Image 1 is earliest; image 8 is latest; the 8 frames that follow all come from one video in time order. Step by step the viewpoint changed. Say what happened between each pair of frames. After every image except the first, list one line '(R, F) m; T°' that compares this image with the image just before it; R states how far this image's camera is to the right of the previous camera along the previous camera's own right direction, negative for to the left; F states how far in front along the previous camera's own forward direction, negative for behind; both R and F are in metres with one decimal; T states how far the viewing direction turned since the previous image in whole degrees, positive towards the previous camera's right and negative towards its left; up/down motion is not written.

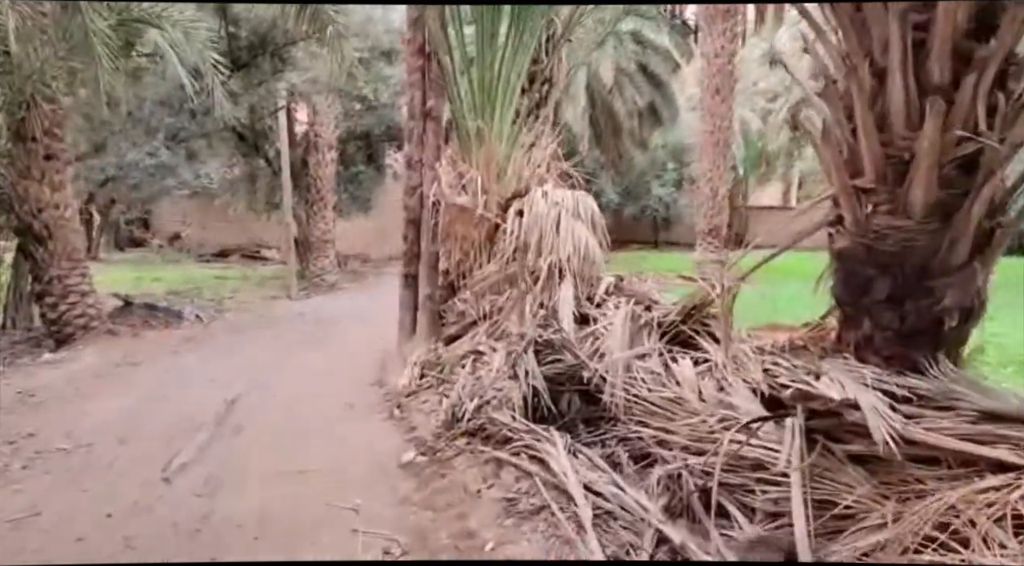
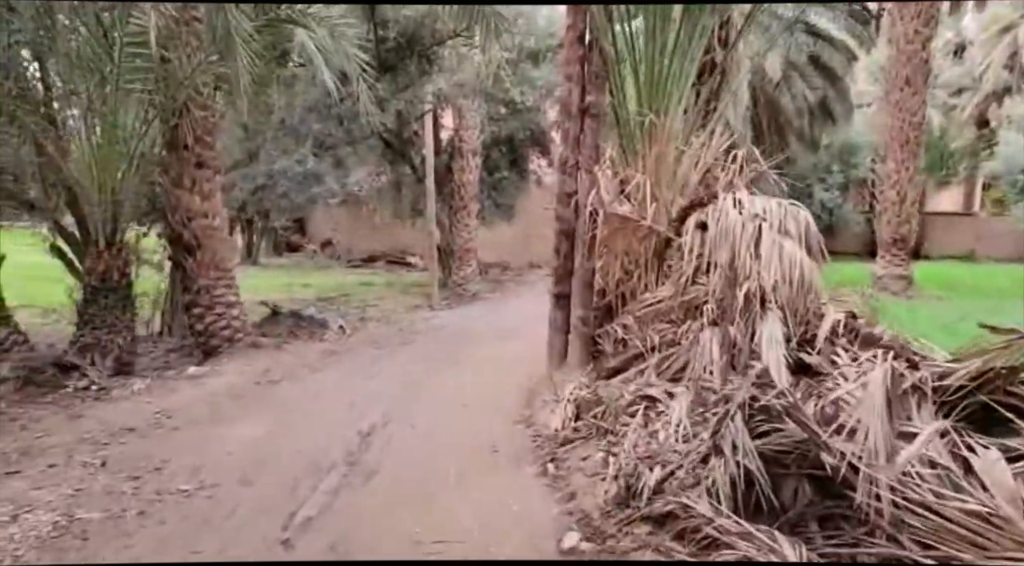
(-0.1, +0.3) m; -10°
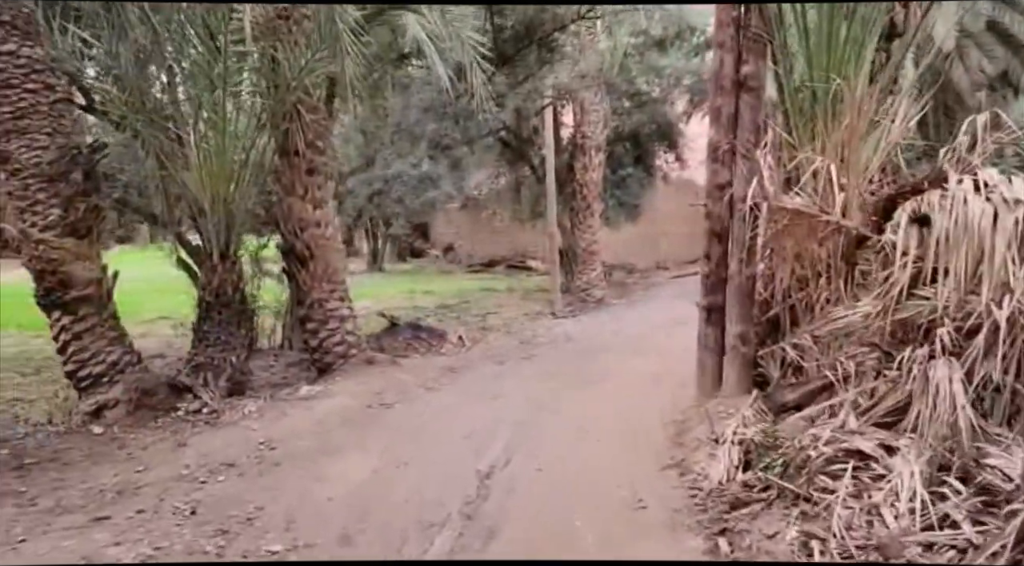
(0.0, +0.3) m; -9°
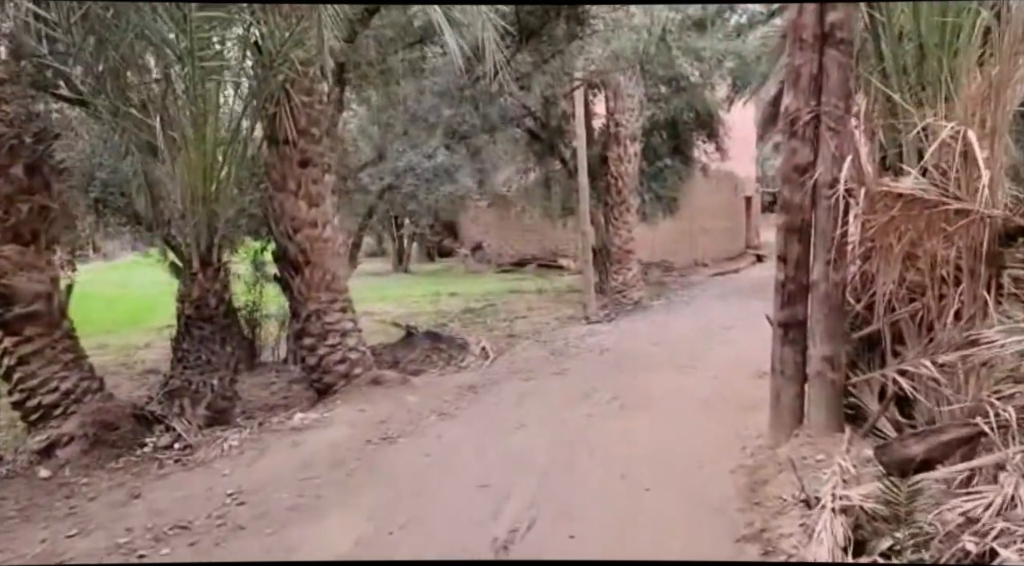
(0.0, +0.3) m; -2°
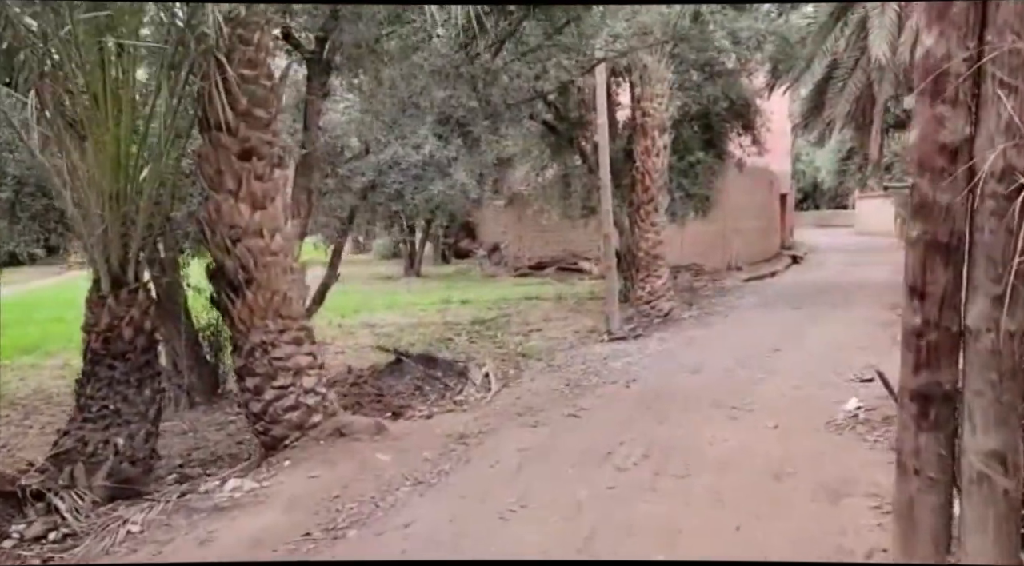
(0.0, +0.5) m; -2°
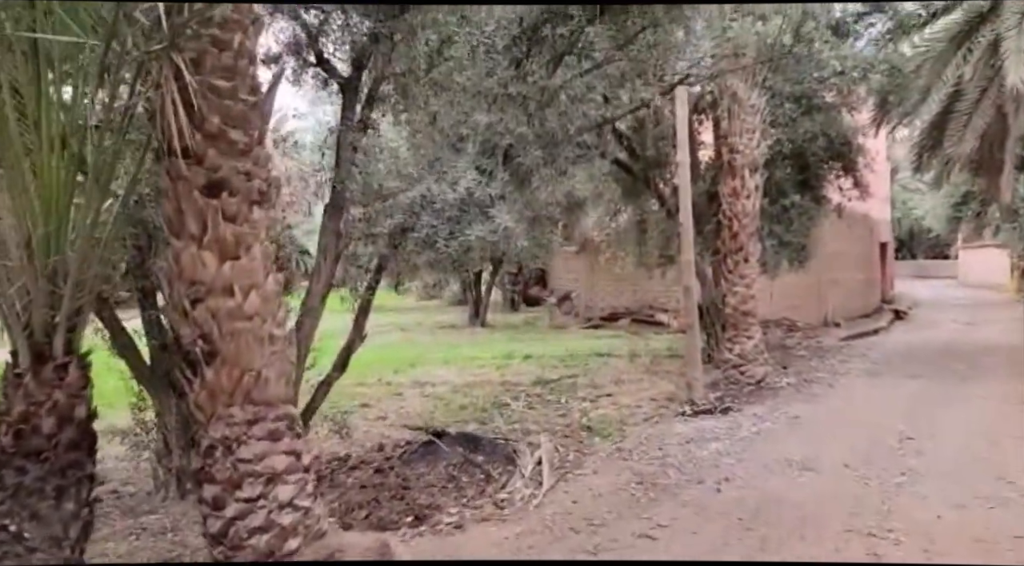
(0.0, +0.5) m; -6°
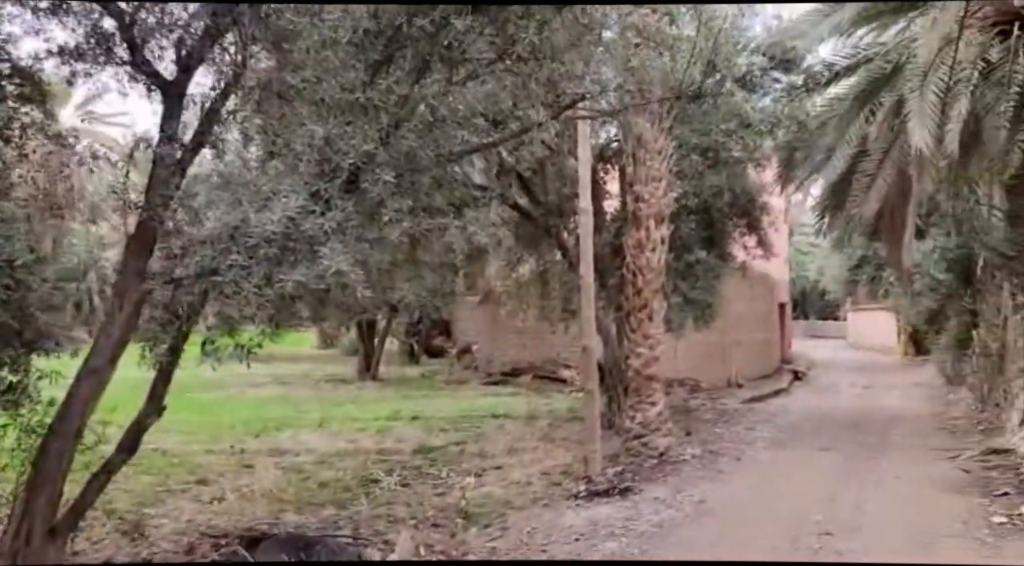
(+0.1, +0.4) m; +7°
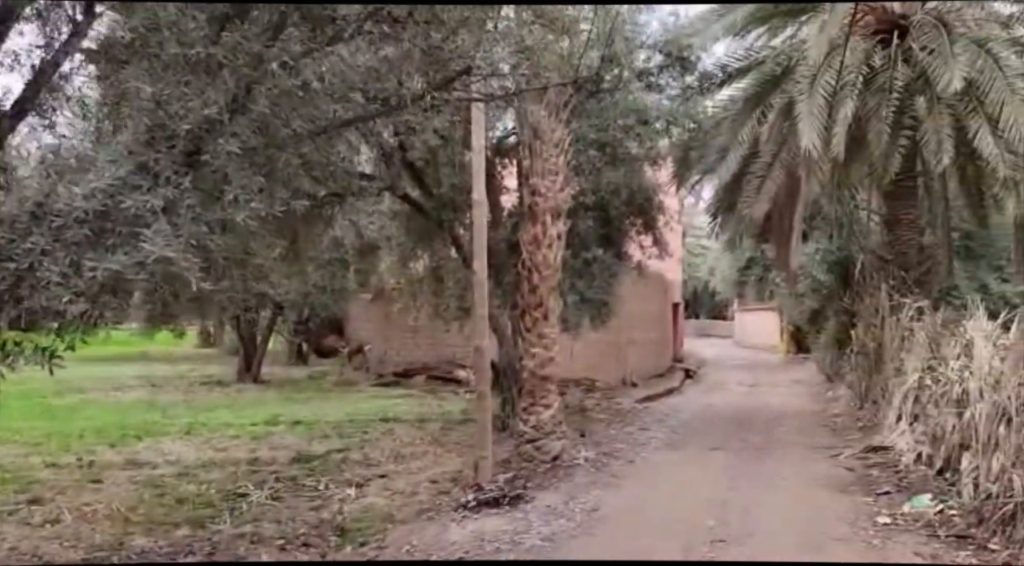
(0.0, +0.2) m; +8°
